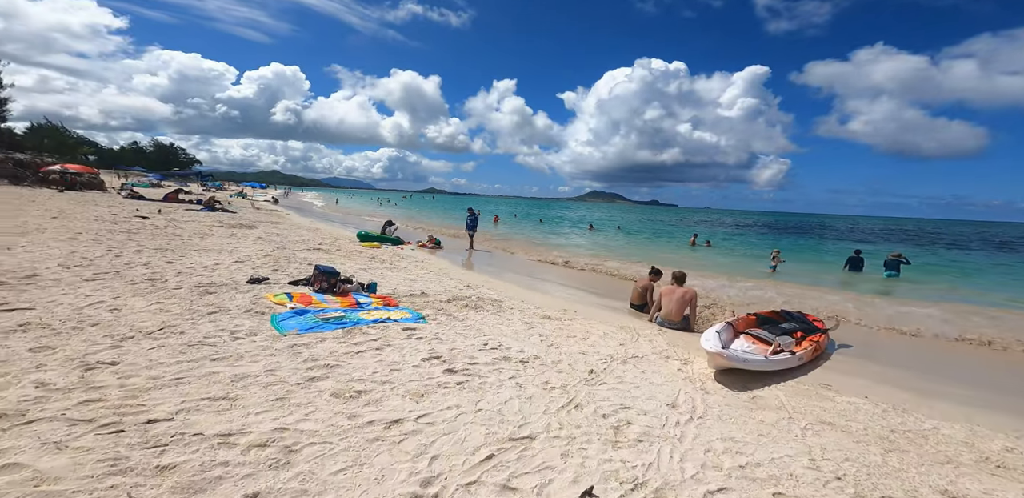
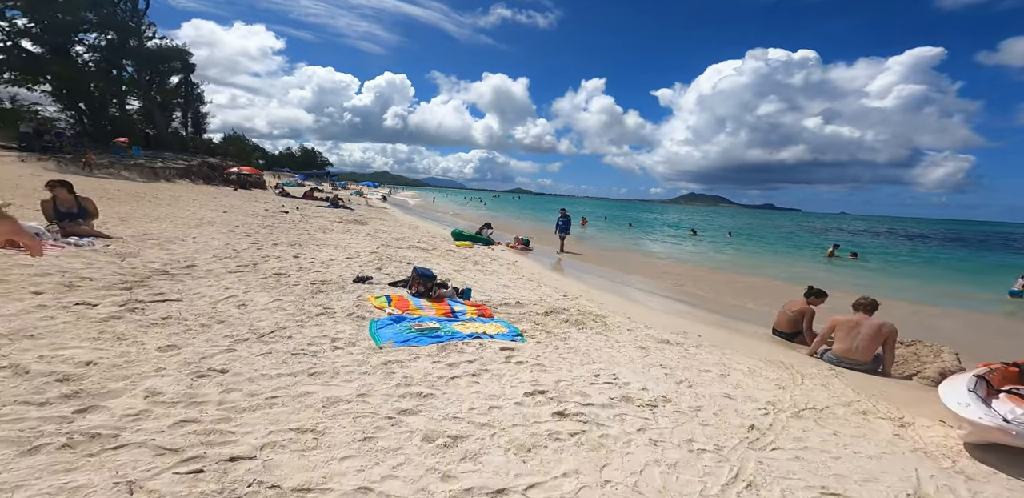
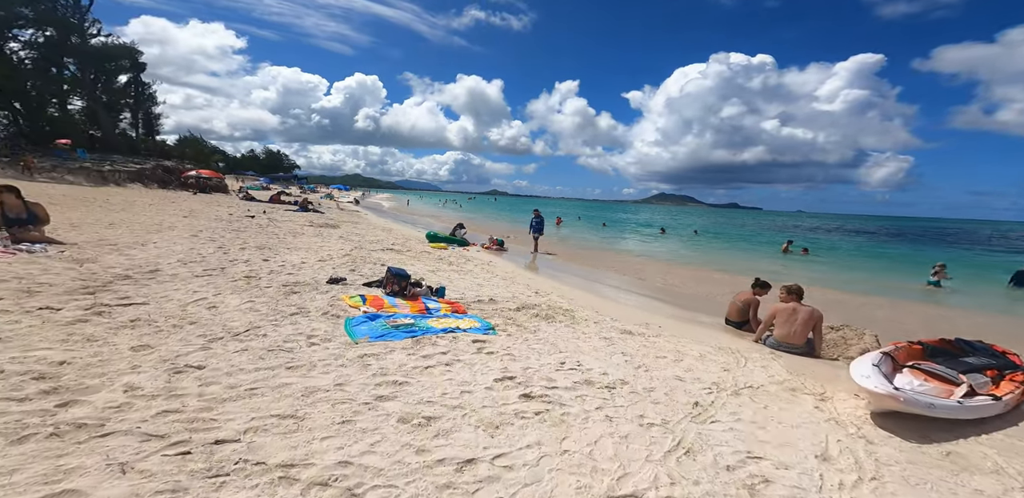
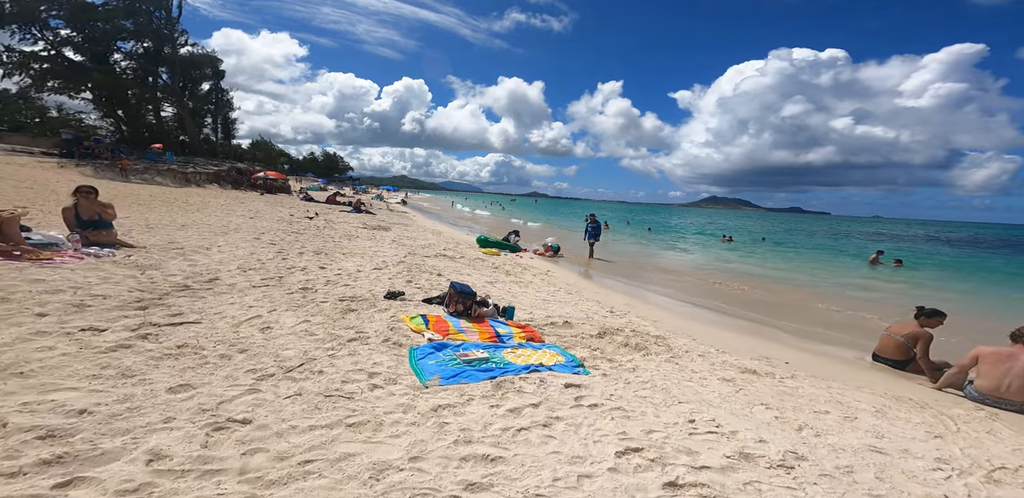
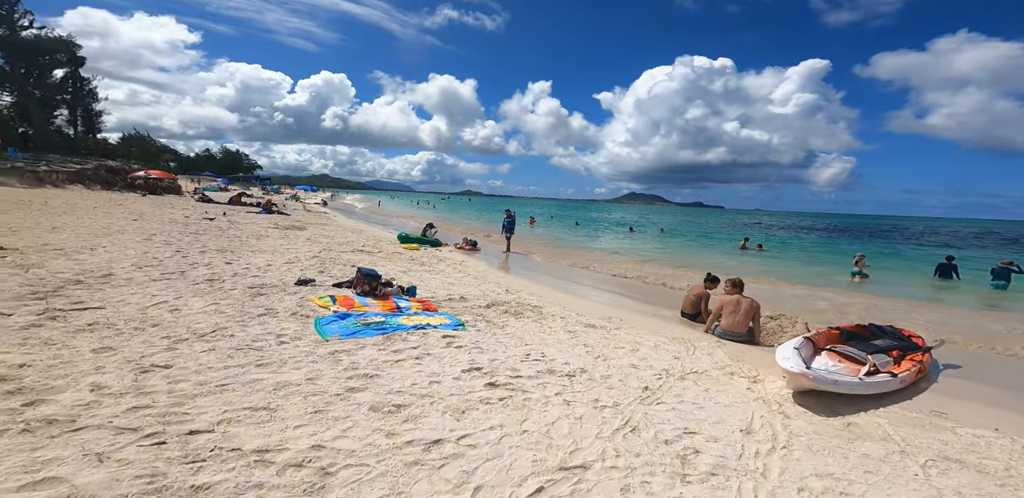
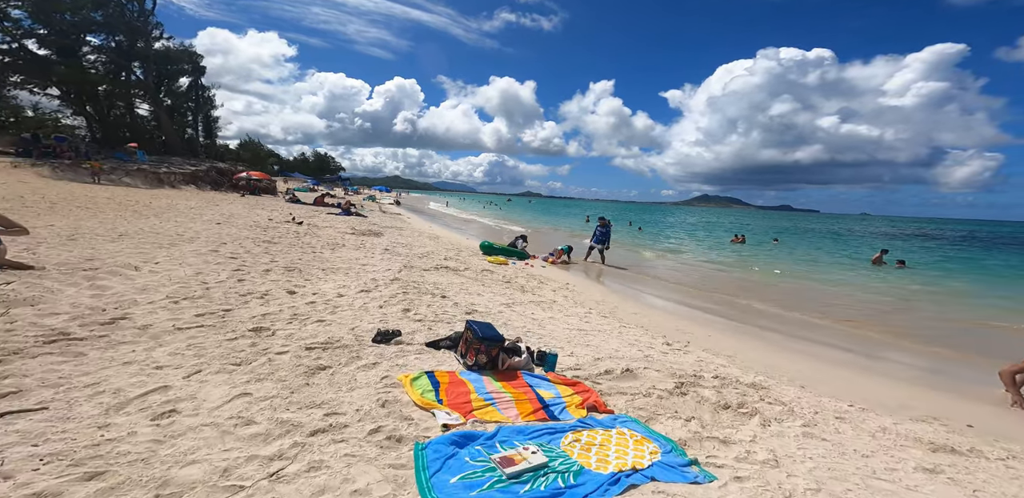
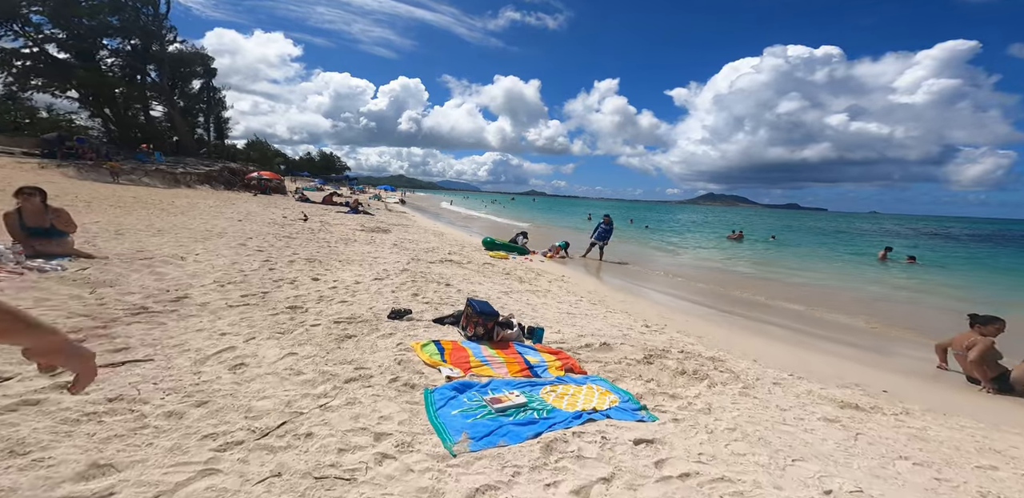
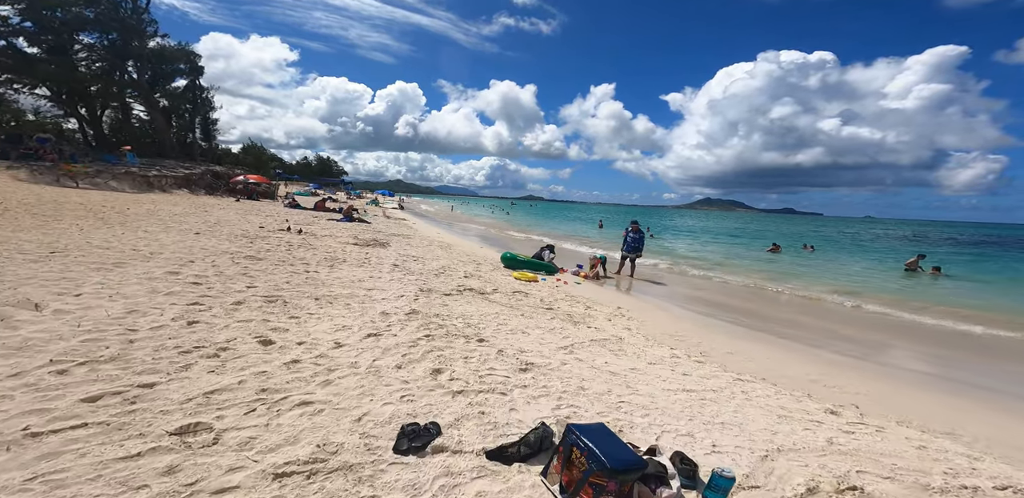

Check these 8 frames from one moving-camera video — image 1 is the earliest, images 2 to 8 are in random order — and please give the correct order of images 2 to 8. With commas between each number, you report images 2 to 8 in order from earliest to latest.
5, 3, 2, 4, 7, 6, 8
